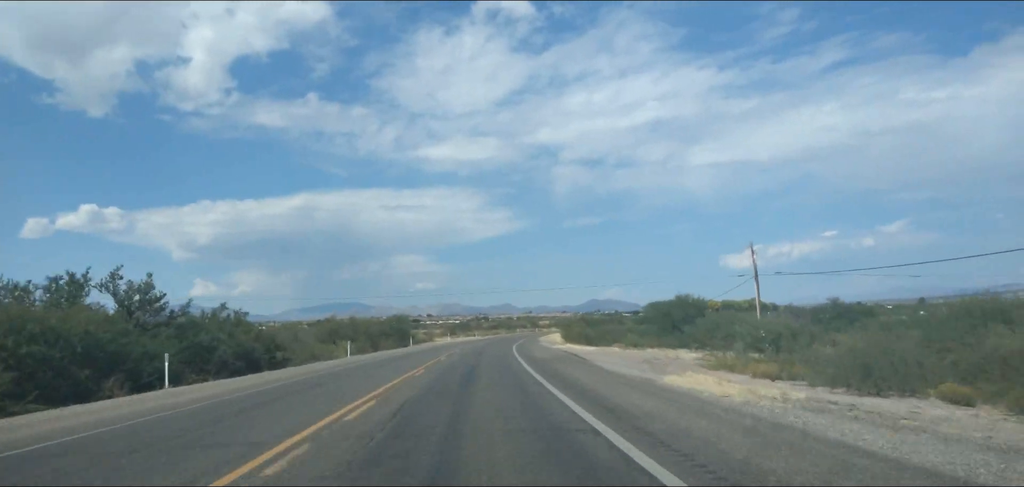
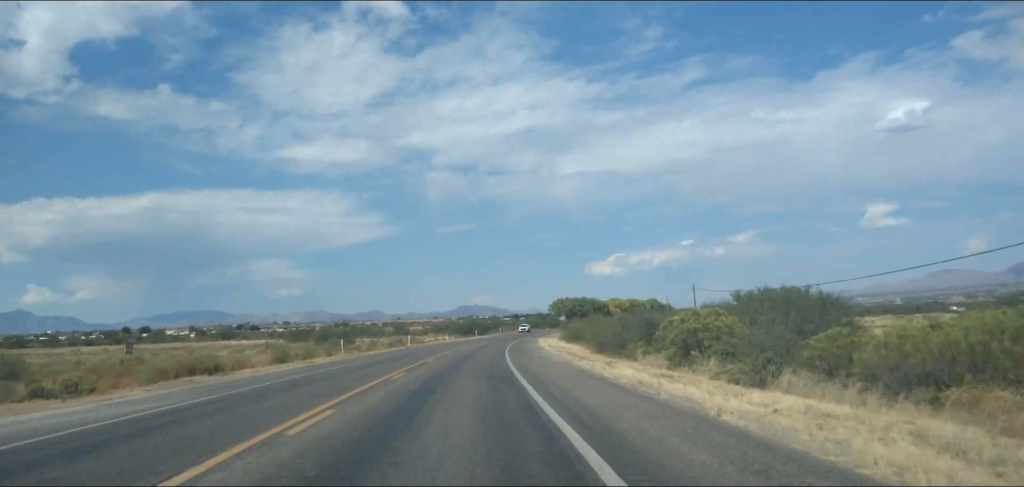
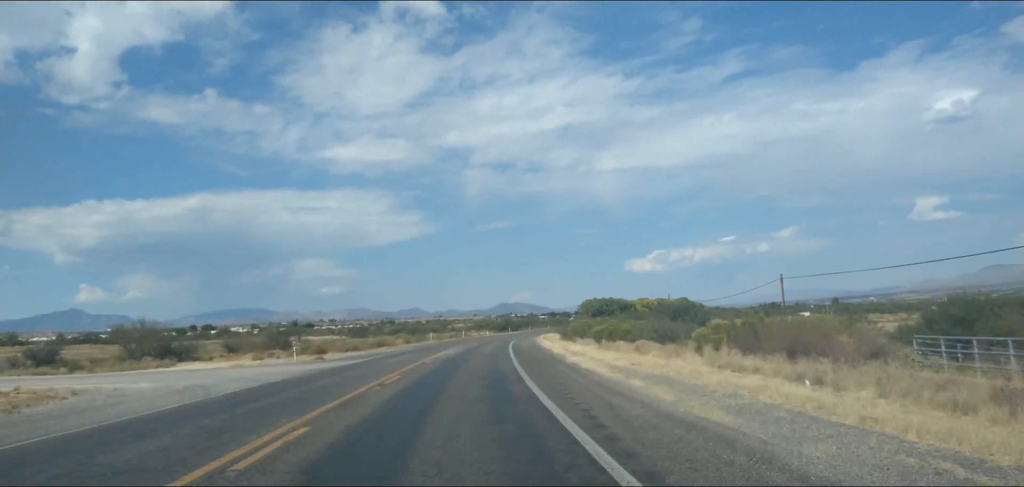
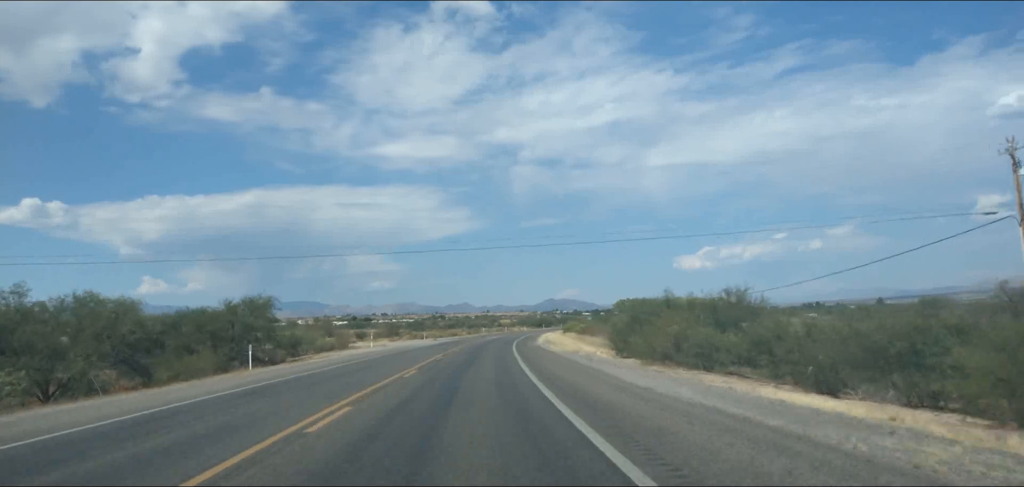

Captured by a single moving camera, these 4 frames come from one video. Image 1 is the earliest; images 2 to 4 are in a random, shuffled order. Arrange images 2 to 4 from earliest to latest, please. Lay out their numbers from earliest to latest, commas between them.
4, 3, 2
